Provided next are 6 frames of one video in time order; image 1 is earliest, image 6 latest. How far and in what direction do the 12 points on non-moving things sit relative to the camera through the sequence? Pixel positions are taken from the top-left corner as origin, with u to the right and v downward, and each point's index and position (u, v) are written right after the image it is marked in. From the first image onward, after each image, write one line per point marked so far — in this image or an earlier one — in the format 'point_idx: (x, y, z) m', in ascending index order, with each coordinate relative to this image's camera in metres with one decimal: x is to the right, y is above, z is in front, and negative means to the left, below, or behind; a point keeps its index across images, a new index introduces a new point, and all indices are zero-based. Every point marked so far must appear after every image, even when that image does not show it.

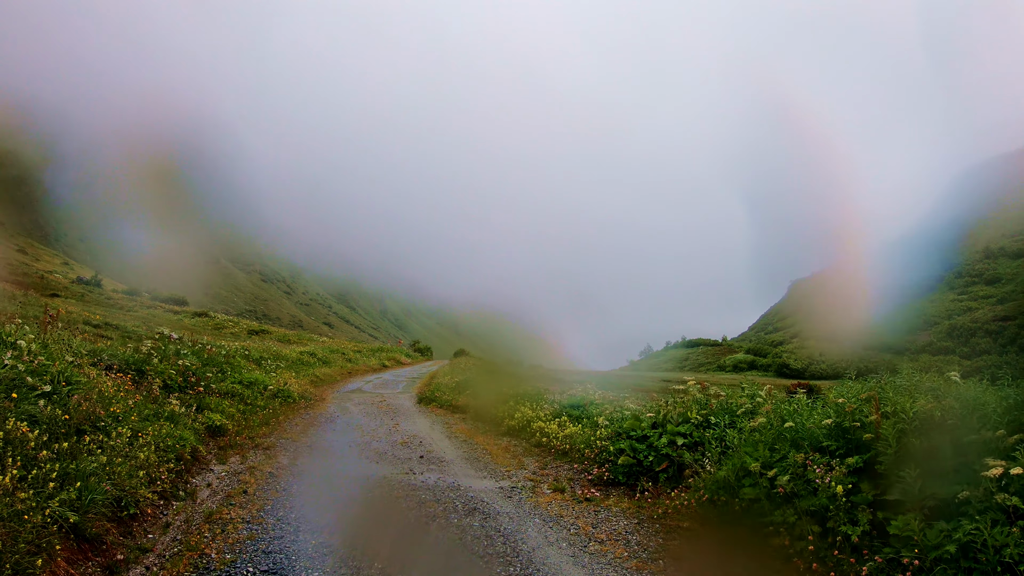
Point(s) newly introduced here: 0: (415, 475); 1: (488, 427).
0: (-2.8, -5.5, +13.2) m
1: (-1.1, -6.1, +19.9) m
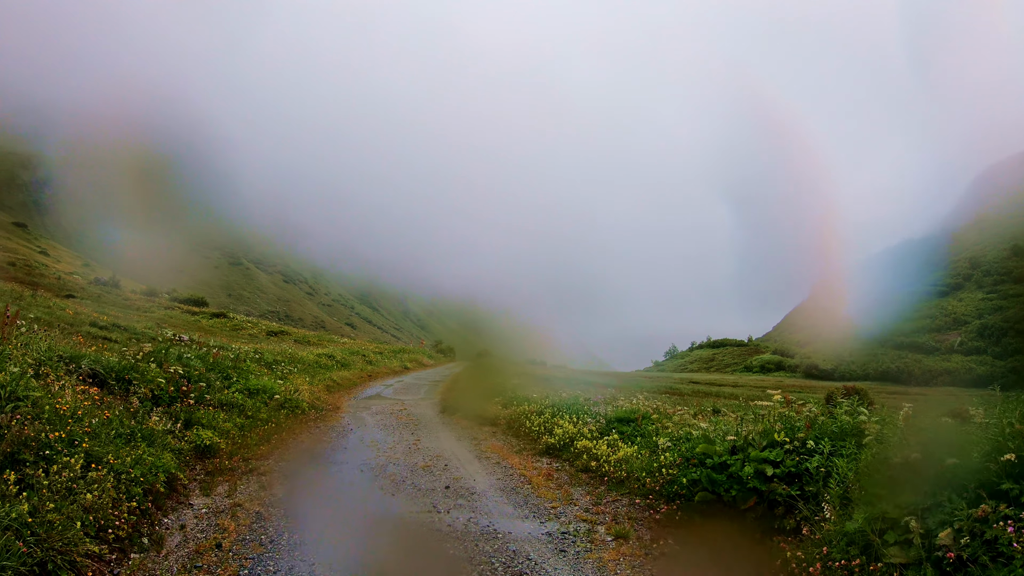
0: (-1.7, -5.3, +10.5) m
1: (+0.4, -5.9, +17.1) m
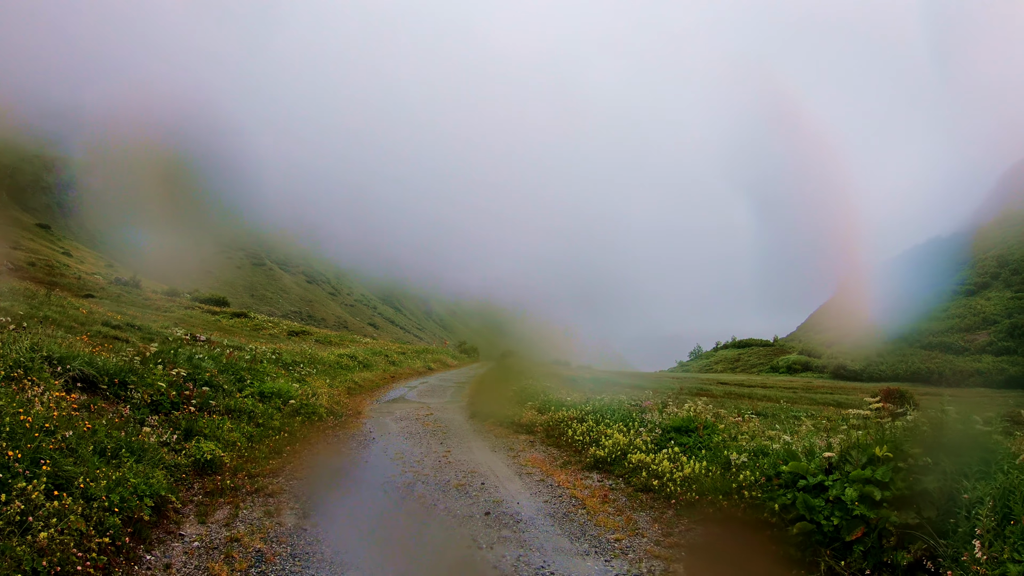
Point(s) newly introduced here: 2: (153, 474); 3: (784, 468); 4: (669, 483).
0: (-0.6, -5.0, +8.5) m
1: (+1.8, -5.5, +15.0) m
2: (-7.5, -3.9, +9.4) m
3: (+6.5, -4.3, +10.5) m
4: (+4.2, -5.2, +12.0) m
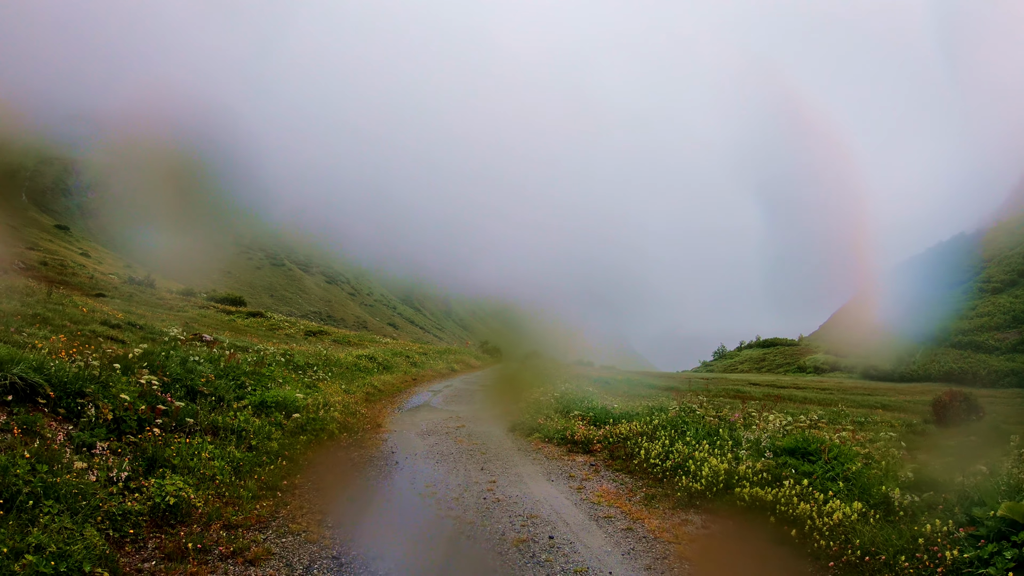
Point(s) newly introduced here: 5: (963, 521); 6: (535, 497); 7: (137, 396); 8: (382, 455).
0: (+0.8, -4.5, +5.2) m
1: (+3.4, -5.1, +11.6) m
2: (-6.2, -3.5, +6.3) m
3: (+7.9, -3.8, +7.0) m
4: (+5.7, -4.7, +8.5) m
5: (+7.7, -4.0, +7.3) m
6: (+0.5, -4.8, +10.2) m
7: (-8.9, -2.5, +10.6) m
8: (-3.7, -4.8, +12.8) m
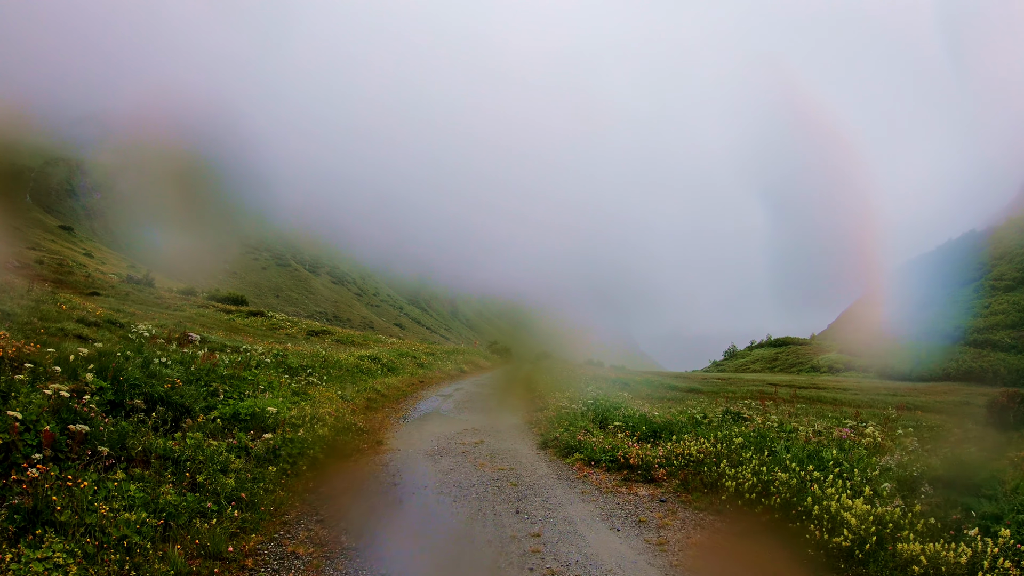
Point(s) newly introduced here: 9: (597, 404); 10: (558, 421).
0: (+1.6, -4.0, +2.1) m
1: (+4.3, -4.6, +8.5) m
2: (-5.4, -3.1, +3.3) m
3: (+8.7, -3.2, +3.7) m
4: (+6.5, -4.2, +5.3) m
5: (+8.5, -3.4, +4.1) m
6: (+1.3, -4.3, +7.1) m
7: (-8.1, -2.1, +7.6) m
8: (-2.8, -4.3, +9.7) m
9: (+3.5, -4.9, +18.6) m
10: (+1.8, -5.0, +16.3) m
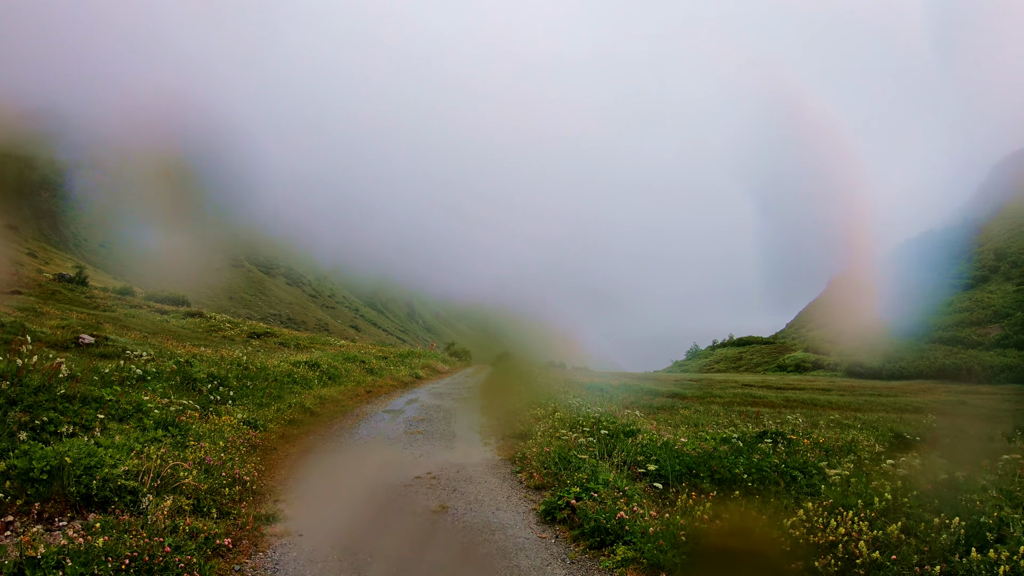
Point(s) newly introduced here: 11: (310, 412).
0: (+2.0, -3.4, -3.0) m
1: (+4.4, -3.9, +3.5) m
2: (-5.0, -2.4, -2.1) m
3: (+9.0, -2.5, -1.0) m
4: (+6.8, -3.5, +0.5) m
5: (+8.8, -2.8, -0.7) m
6: (+1.5, -3.6, +2.0) m
7: (-7.9, -1.5, +2.1) m
8: (-2.7, -3.7, +4.4) m
9: (+3.2, -4.3, +13.6) m
10: (+1.5, -4.4, +11.2) m
11: (-7.0, -4.6, +16.5) m
